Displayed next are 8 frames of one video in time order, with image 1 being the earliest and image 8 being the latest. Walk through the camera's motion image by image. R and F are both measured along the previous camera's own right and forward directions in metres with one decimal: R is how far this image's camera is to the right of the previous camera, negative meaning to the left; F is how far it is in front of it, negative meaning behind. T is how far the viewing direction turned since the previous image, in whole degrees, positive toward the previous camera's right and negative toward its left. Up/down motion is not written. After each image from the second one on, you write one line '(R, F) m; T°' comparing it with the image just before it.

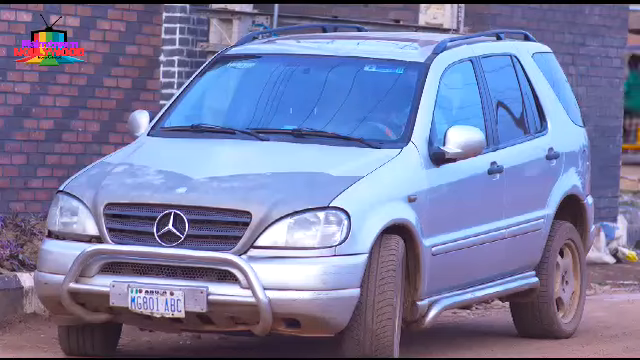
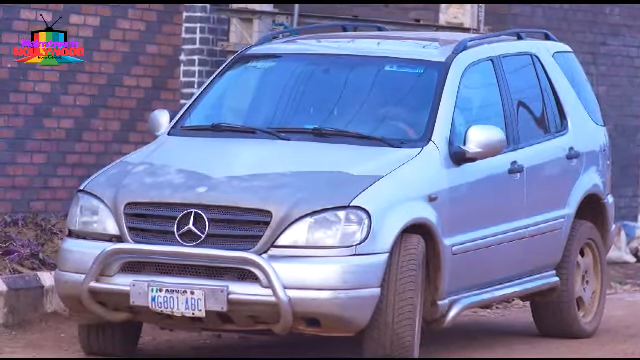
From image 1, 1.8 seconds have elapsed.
(0.0, 0.0) m; -1°
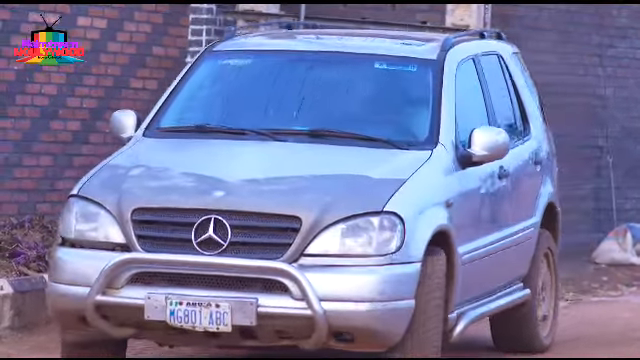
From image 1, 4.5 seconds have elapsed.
(-0.1, +0.5) m; 0°
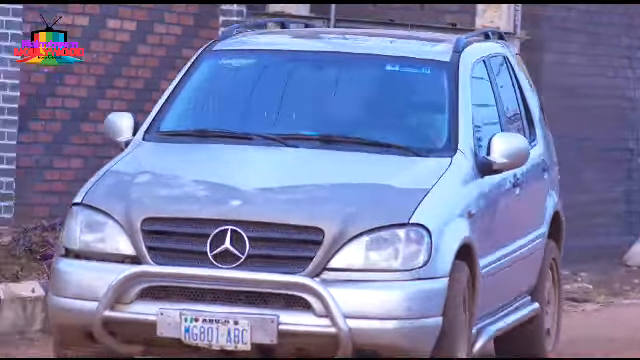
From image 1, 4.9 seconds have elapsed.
(0.0, +0.4) m; -1°
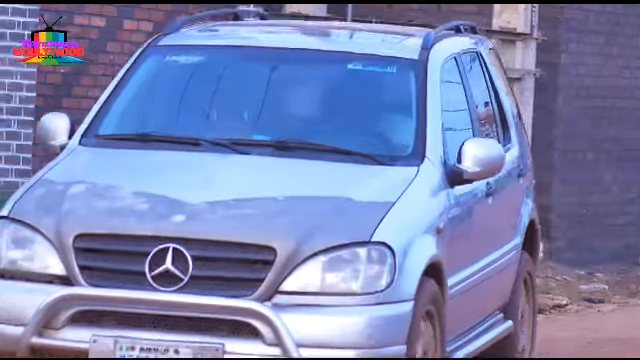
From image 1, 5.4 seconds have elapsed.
(+0.2, +0.6) m; -1°
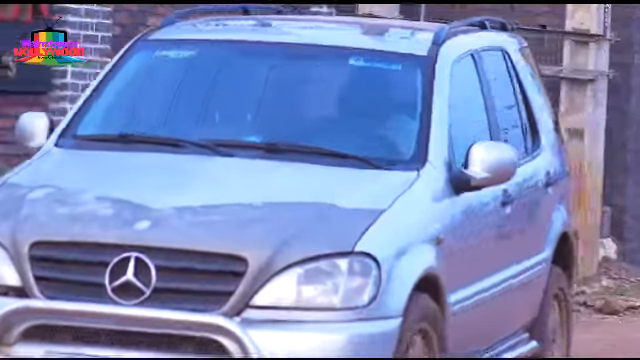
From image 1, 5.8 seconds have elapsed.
(+0.3, +0.4) m; -3°
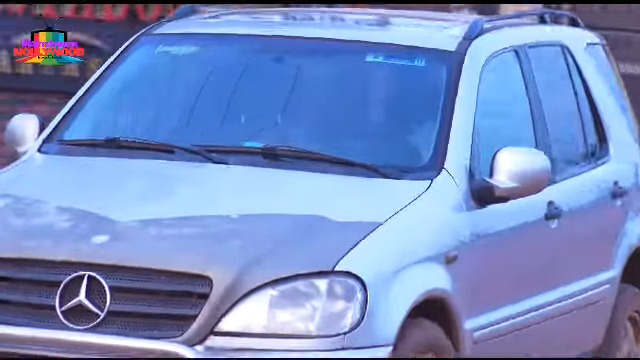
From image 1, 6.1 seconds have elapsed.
(+0.5, +0.6) m; -5°
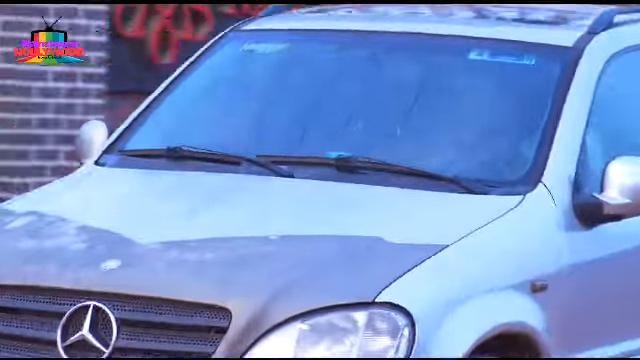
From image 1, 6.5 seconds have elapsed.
(+0.5, +0.7) m; -10°
